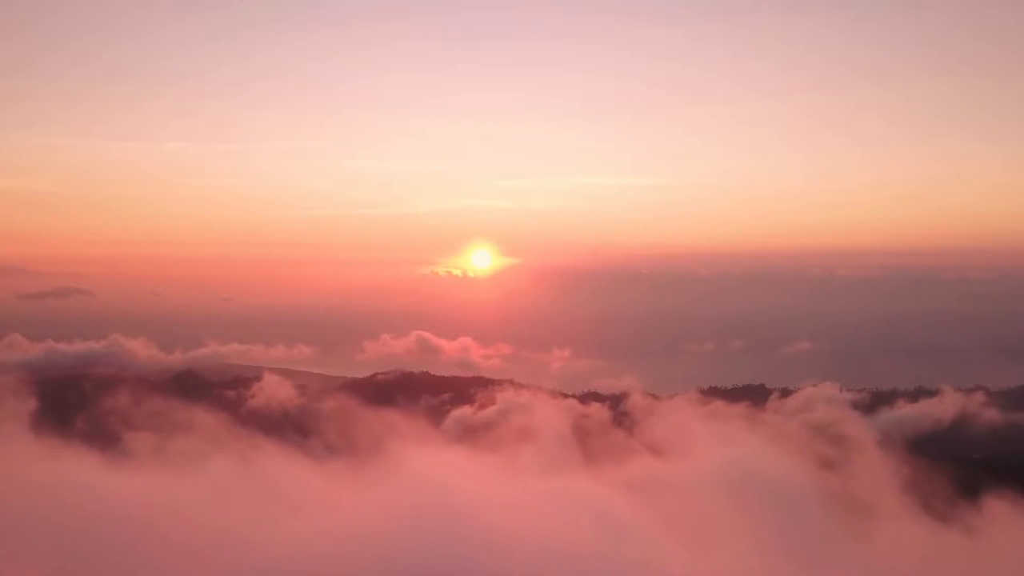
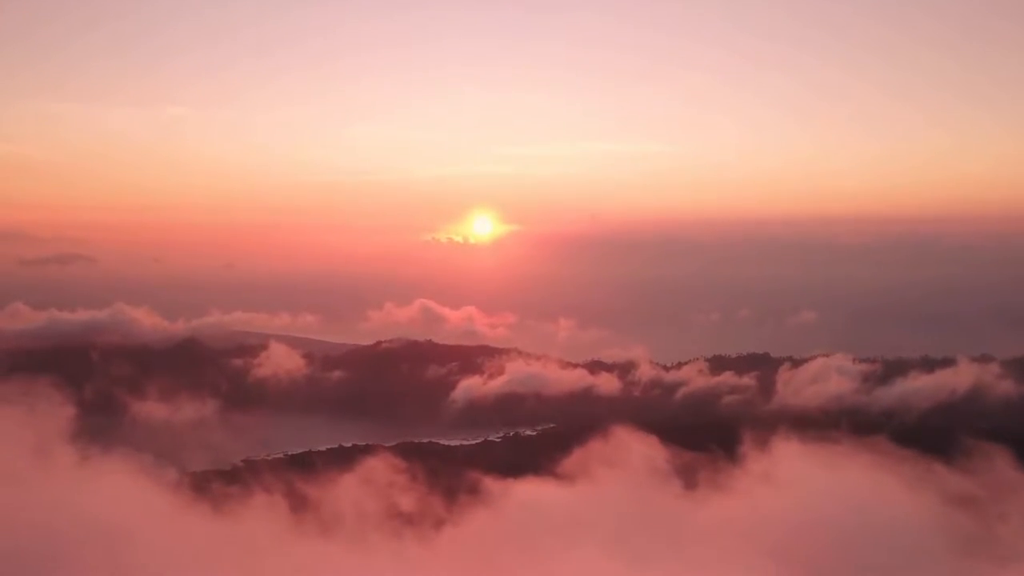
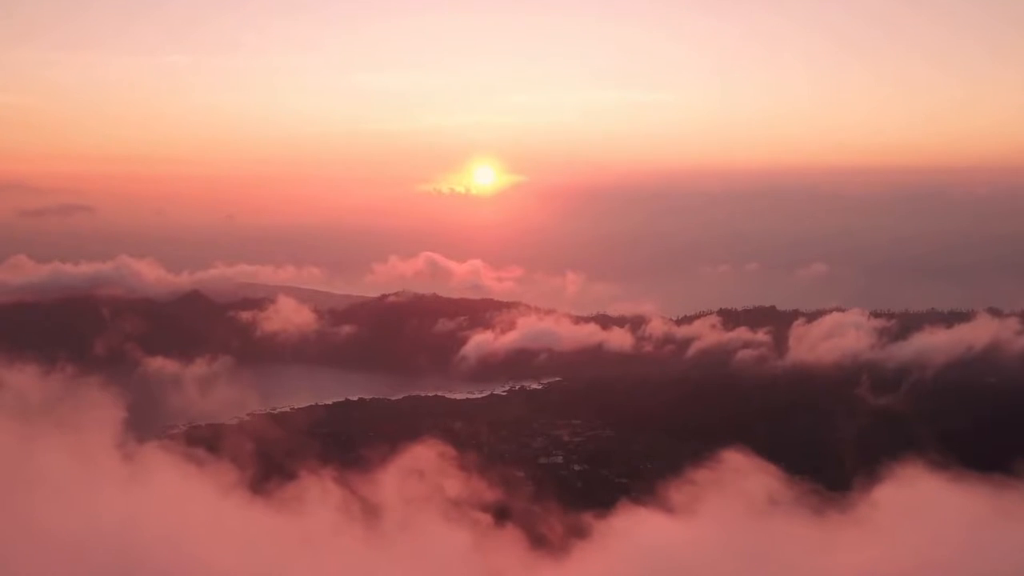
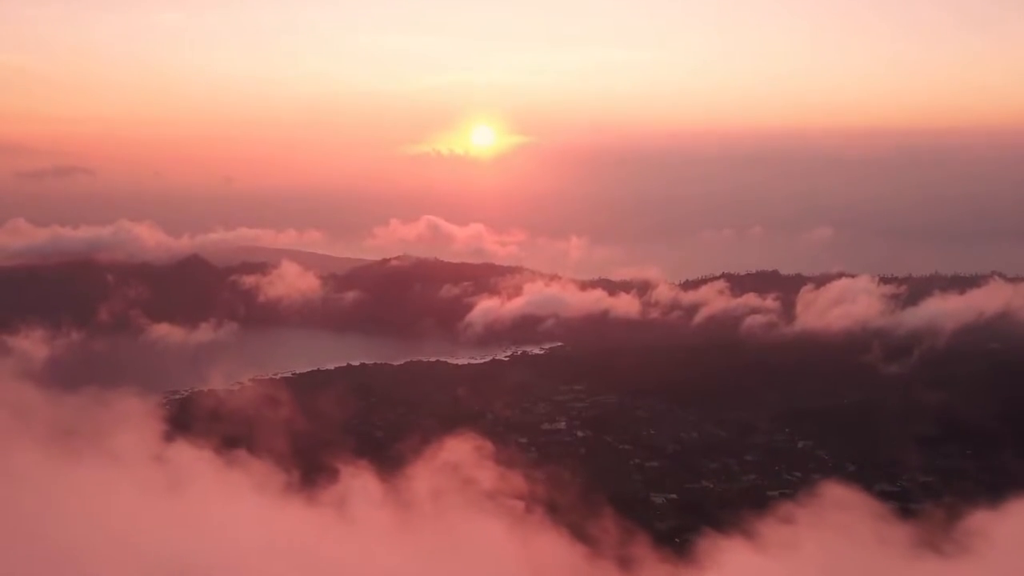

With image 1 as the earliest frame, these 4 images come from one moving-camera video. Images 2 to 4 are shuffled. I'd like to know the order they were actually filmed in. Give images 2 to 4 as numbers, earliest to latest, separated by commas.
2, 3, 4
